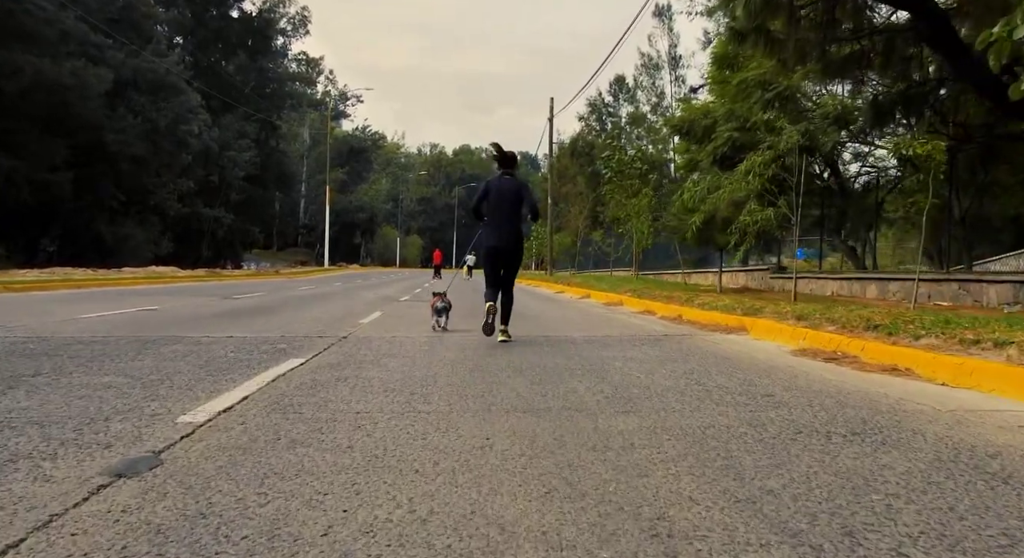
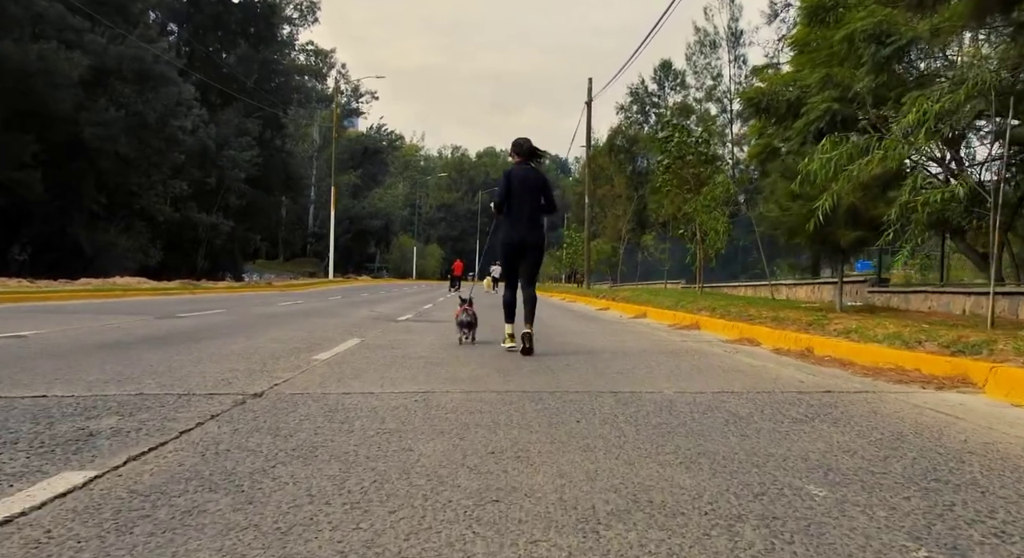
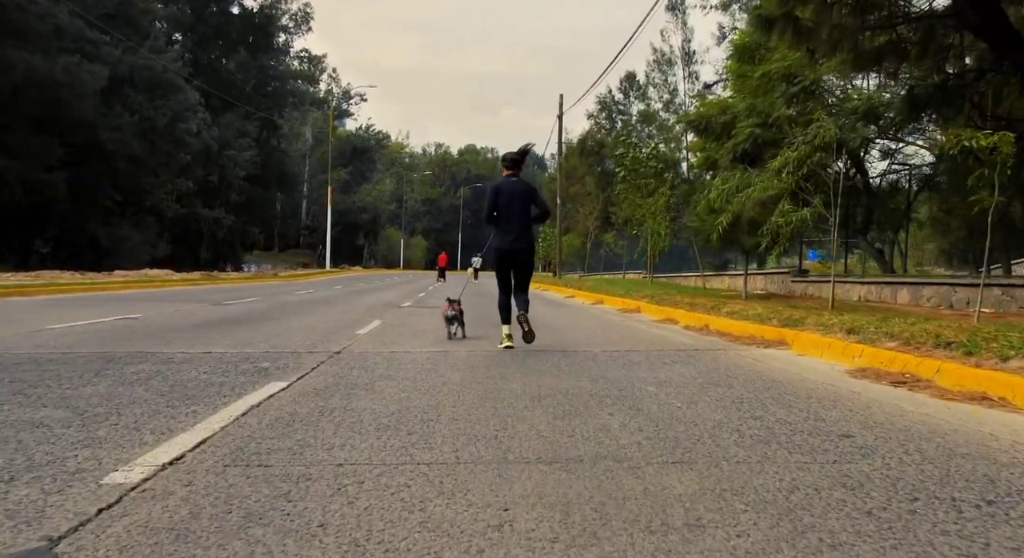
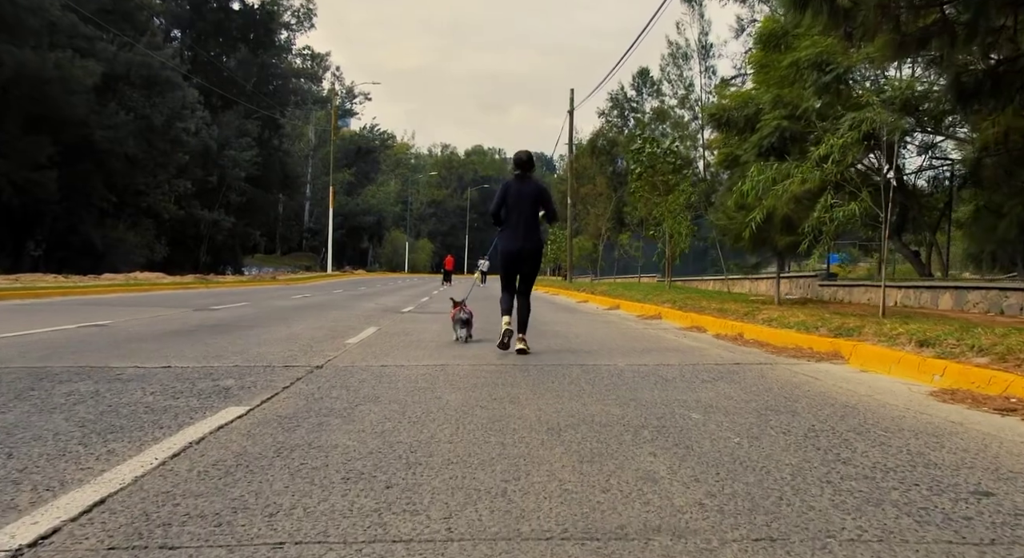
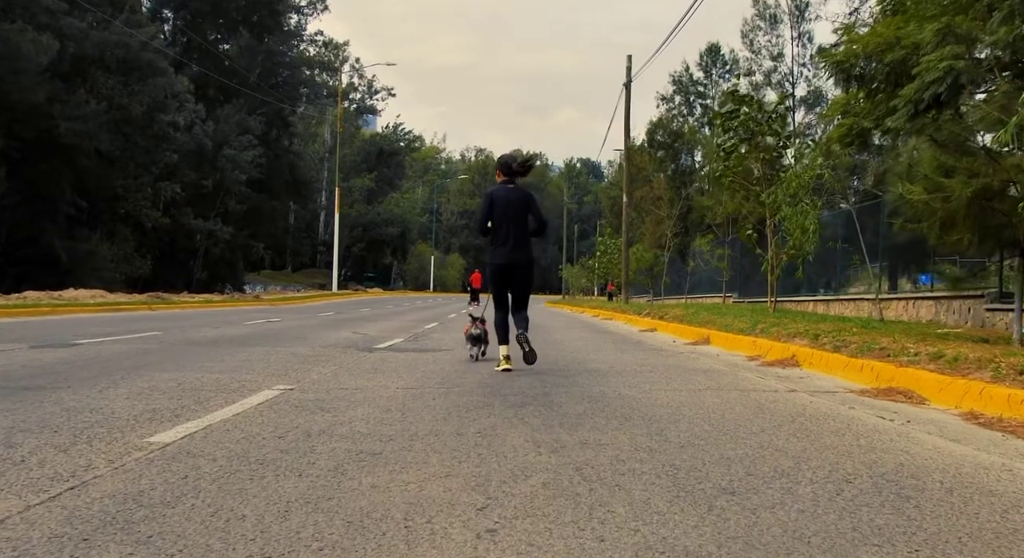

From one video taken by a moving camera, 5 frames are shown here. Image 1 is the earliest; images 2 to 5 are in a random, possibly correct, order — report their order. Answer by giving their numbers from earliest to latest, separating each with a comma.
3, 4, 2, 5
